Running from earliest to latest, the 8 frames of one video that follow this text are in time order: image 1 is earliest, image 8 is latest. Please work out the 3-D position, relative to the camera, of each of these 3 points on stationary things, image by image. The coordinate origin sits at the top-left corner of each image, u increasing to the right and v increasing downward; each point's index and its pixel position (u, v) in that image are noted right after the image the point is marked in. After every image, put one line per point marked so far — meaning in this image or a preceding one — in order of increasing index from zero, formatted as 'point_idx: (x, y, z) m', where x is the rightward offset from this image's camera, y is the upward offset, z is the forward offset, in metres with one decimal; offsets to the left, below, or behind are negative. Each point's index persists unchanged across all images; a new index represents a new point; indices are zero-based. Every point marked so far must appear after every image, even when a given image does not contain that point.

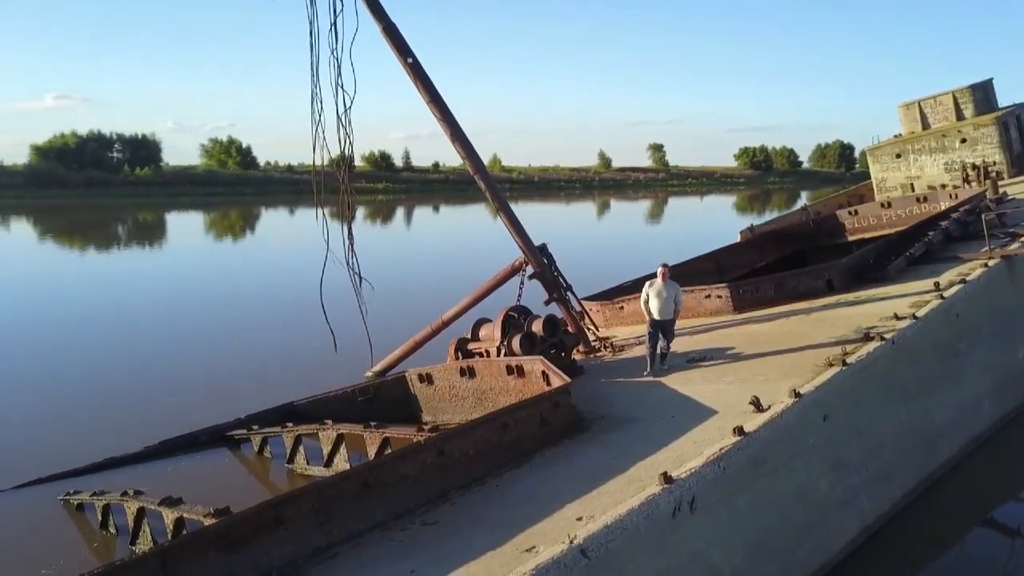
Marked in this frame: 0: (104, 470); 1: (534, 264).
0: (-3.6, -1.6, +7.3) m
1: (+0.2, +0.3, +8.7) m
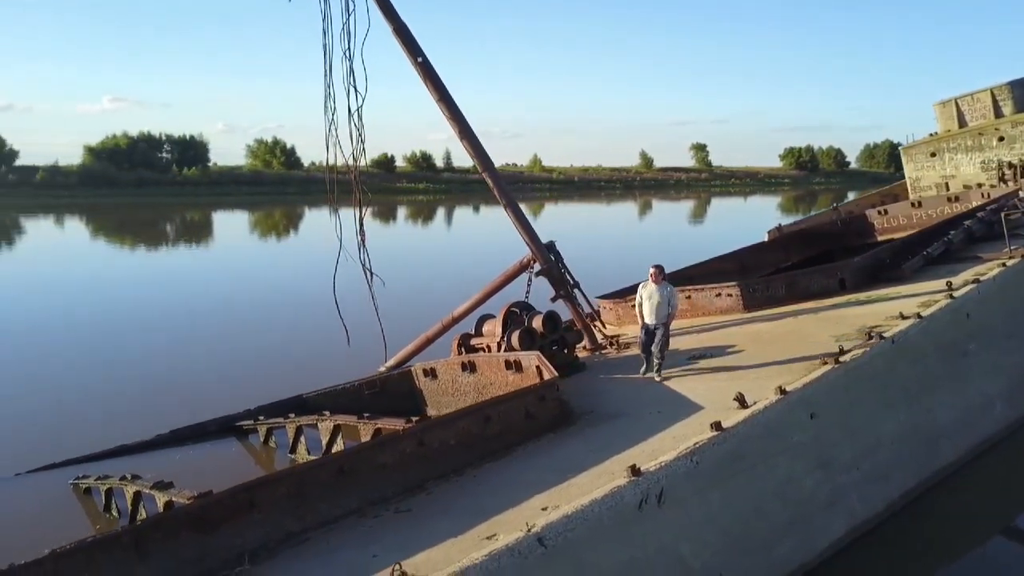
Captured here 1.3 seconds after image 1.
0: (-3.6, -1.6, +7.5) m
1: (+0.3, +0.3, +8.7) m
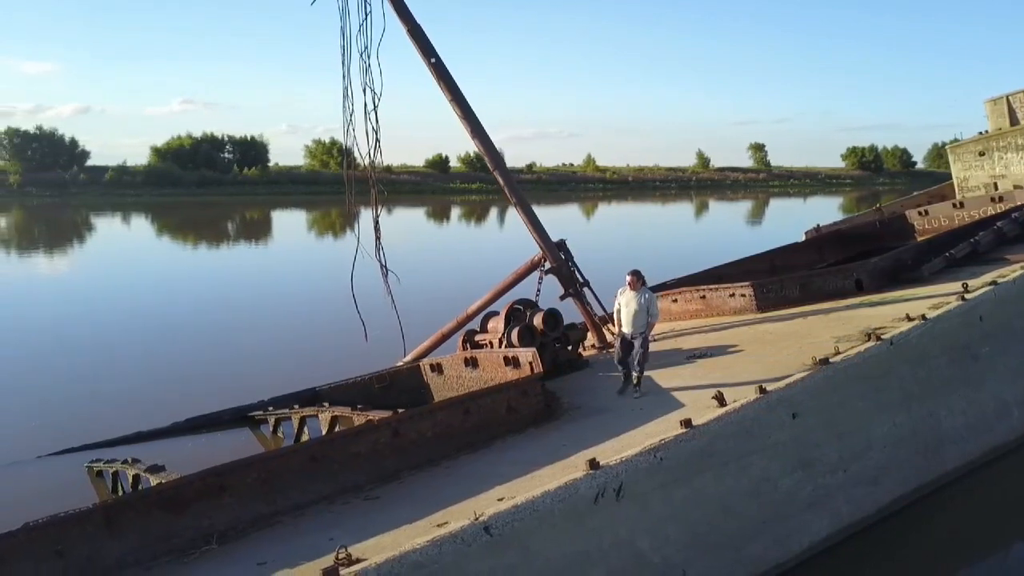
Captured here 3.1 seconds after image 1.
0: (-3.6, -1.5, +7.9) m
1: (+0.4, +0.3, +8.8) m
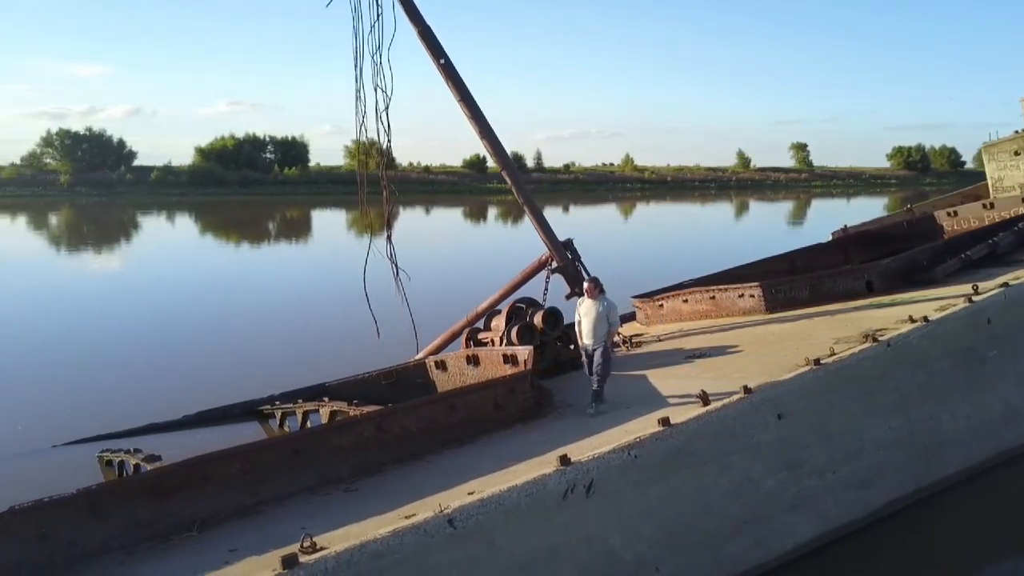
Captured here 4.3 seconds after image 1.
0: (-3.6, -1.5, +8.1) m
1: (+0.5, +0.3, +8.8) m
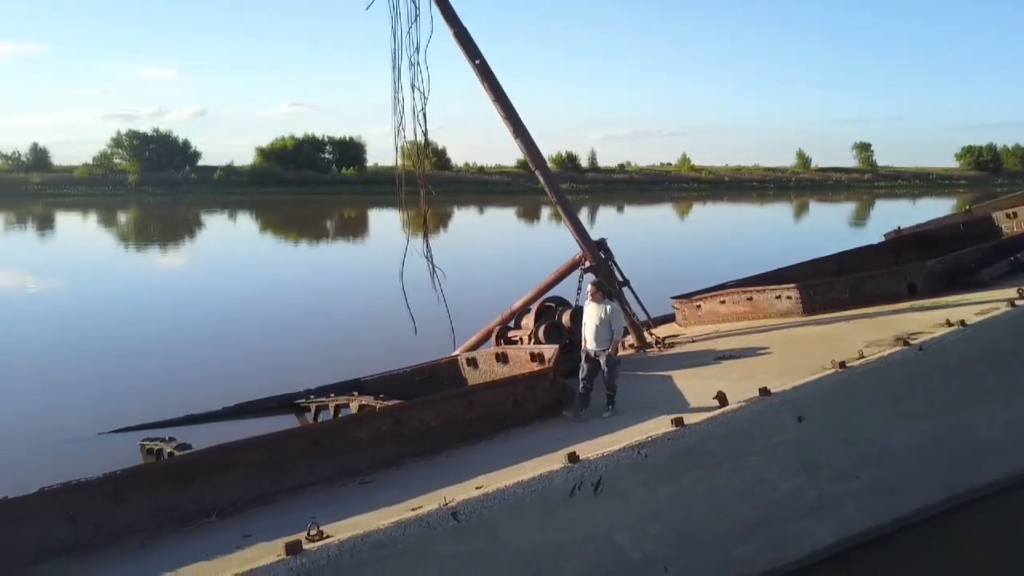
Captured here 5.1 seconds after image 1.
0: (-3.3, -1.4, +8.4) m
1: (+0.8, +0.3, +8.8) m
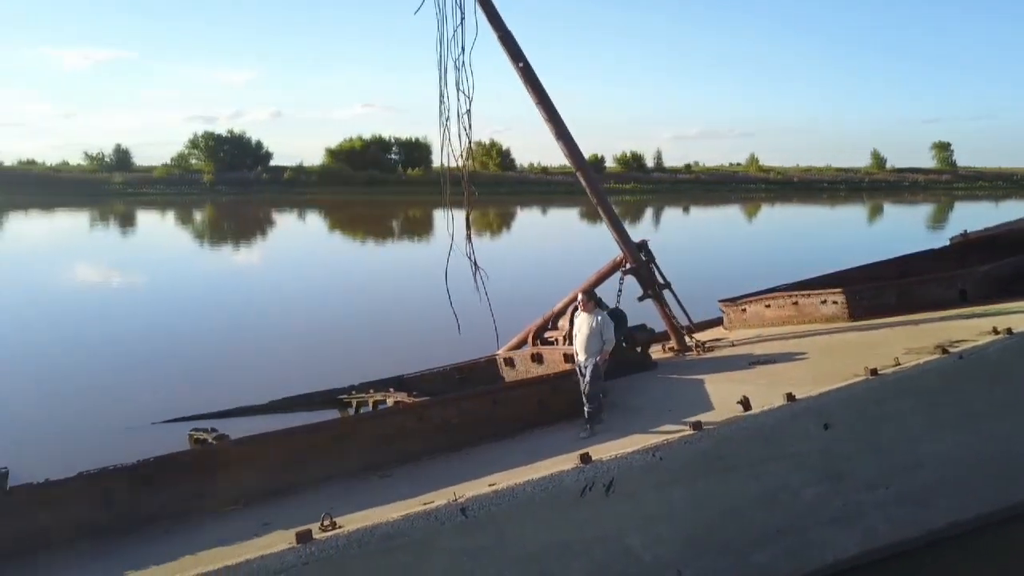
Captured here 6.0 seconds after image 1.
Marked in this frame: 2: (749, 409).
0: (-2.9, -1.4, +8.7) m
1: (+1.3, +0.3, +8.8) m
2: (+1.5, -0.8, +5.2) m
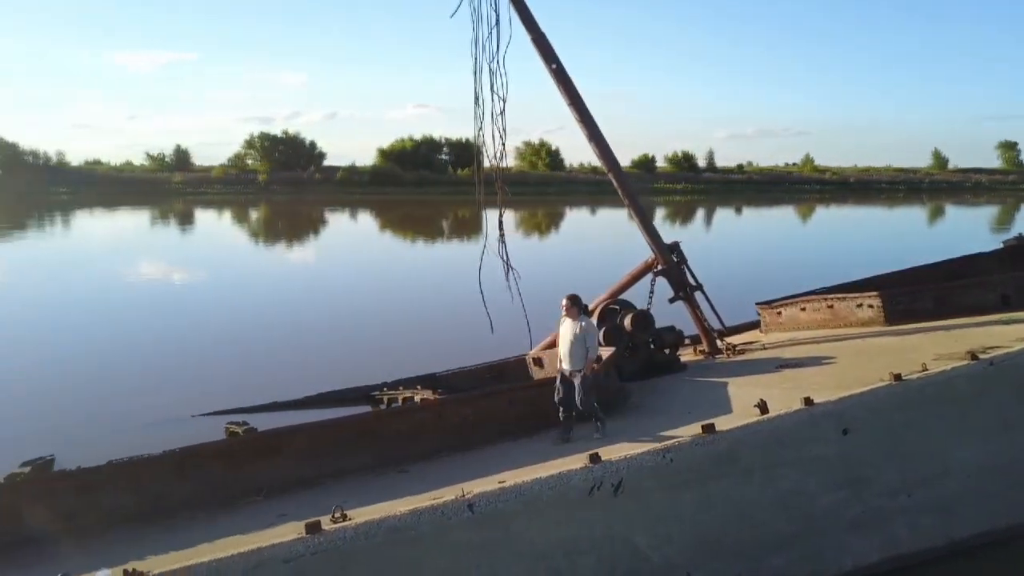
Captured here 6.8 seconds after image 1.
0: (-2.6, -1.4, +8.9) m
1: (+1.6, +0.3, +8.8) m
2: (+1.6, -0.8, +5.1) m
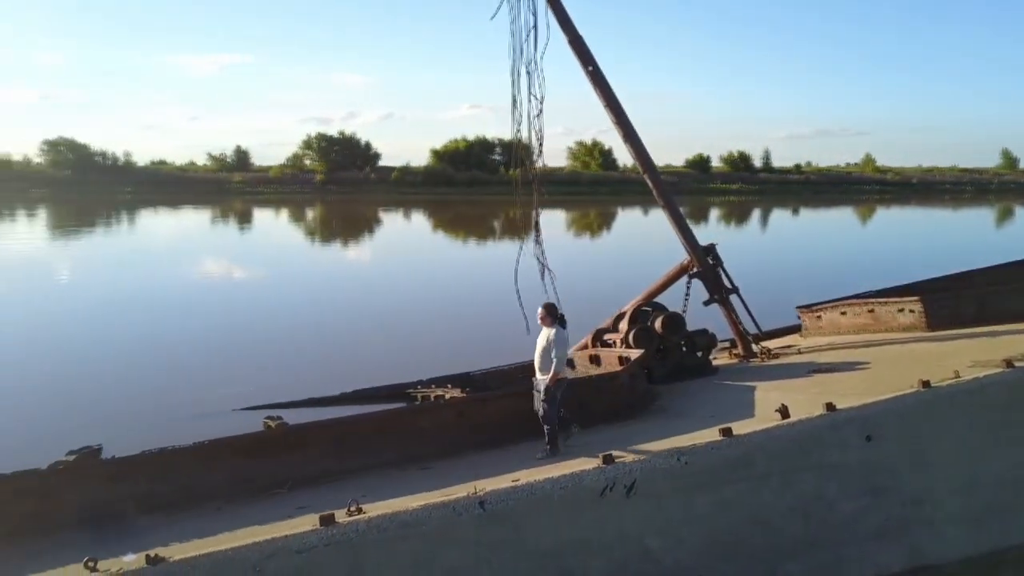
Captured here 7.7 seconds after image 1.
0: (-2.2, -1.3, +9.2) m
1: (+2.0, +0.3, +8.8) m
2: (+1.7, -0.8, +5.1) m
